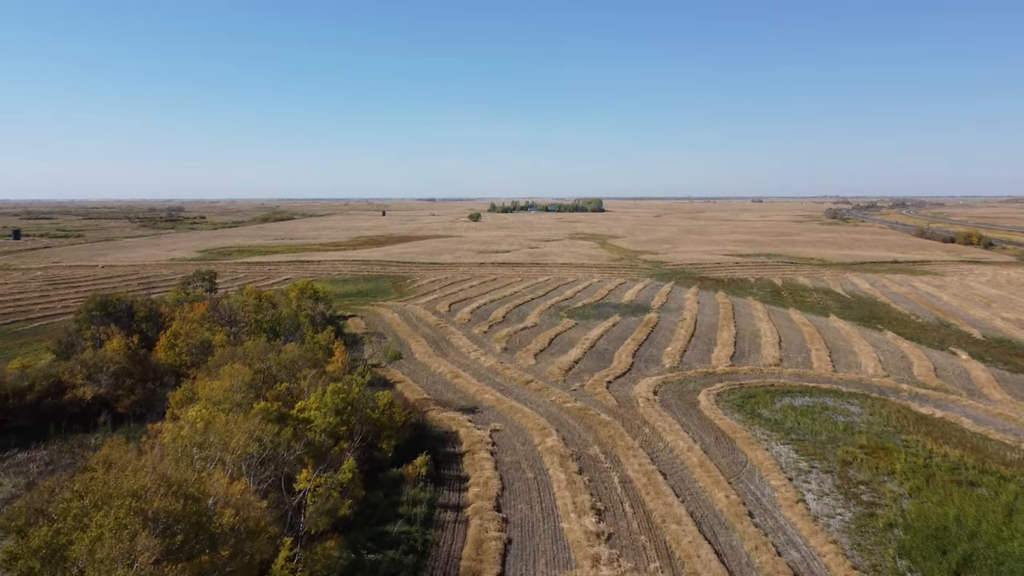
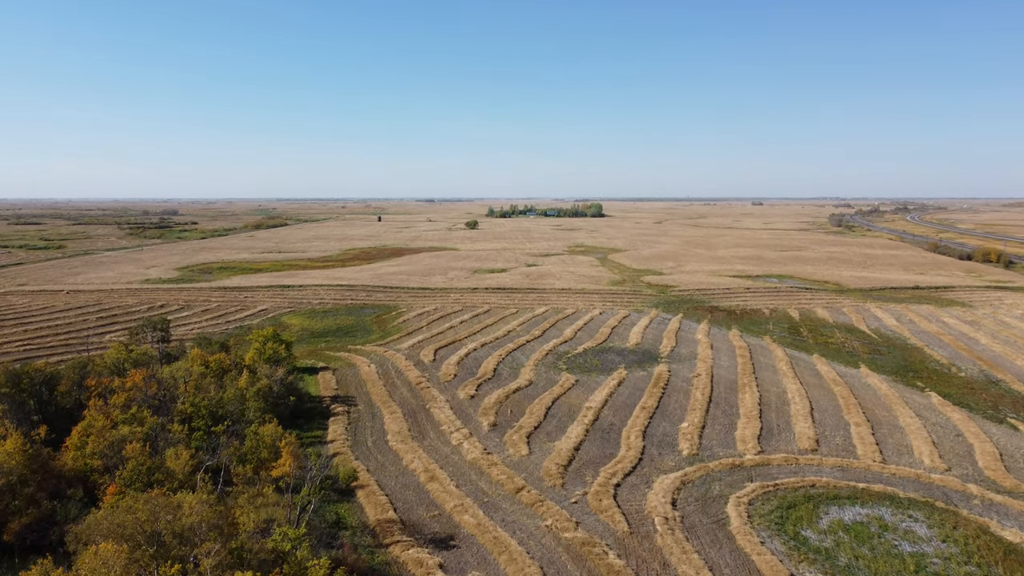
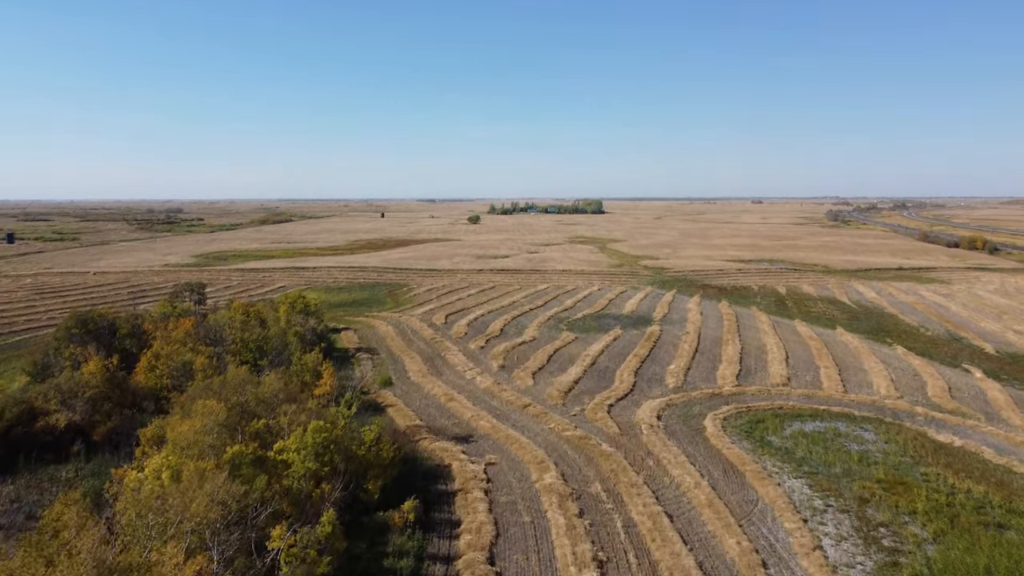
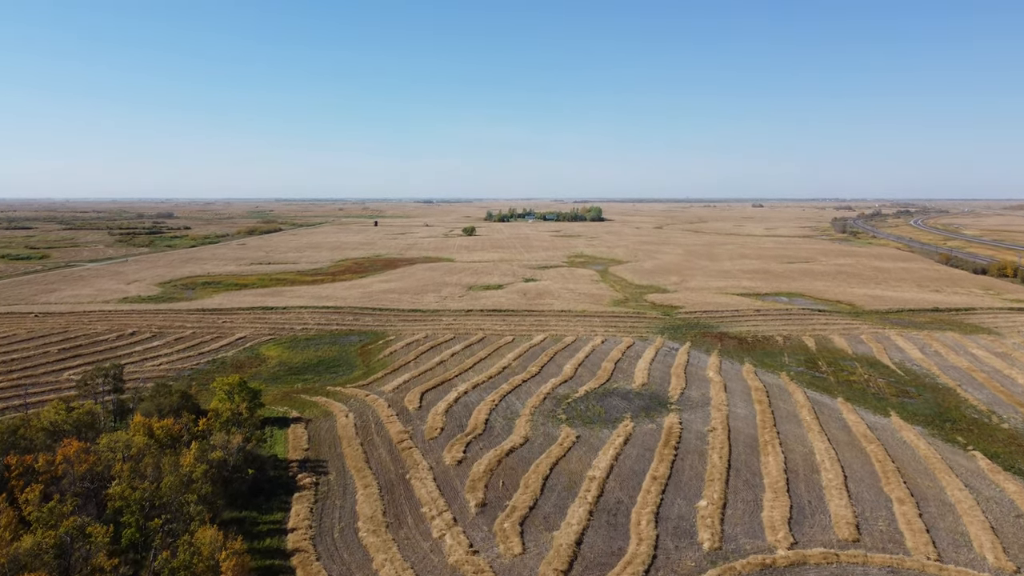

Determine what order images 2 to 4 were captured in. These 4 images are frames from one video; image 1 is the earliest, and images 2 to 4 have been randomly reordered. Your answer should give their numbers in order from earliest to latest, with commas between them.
3, 2, 4
